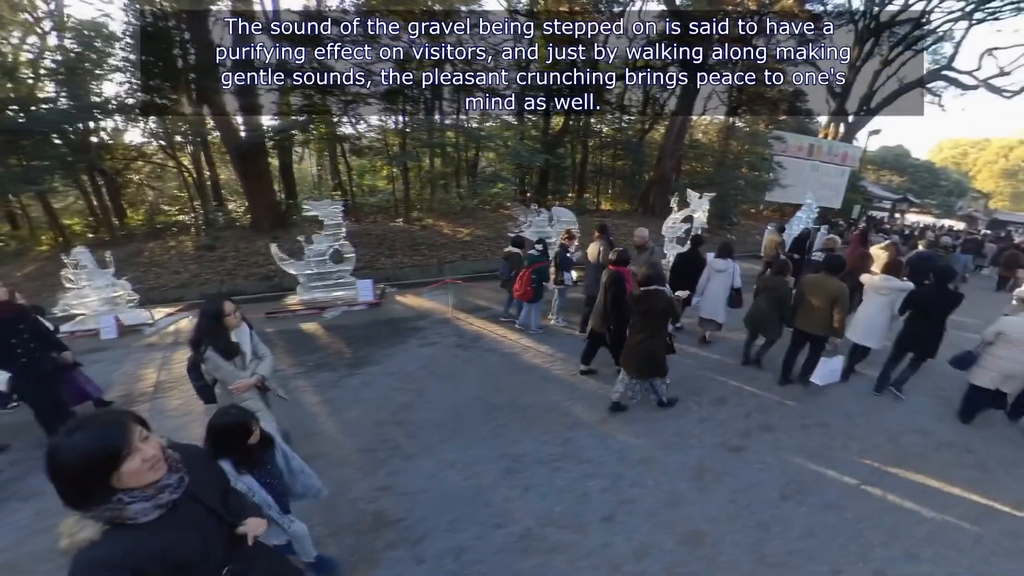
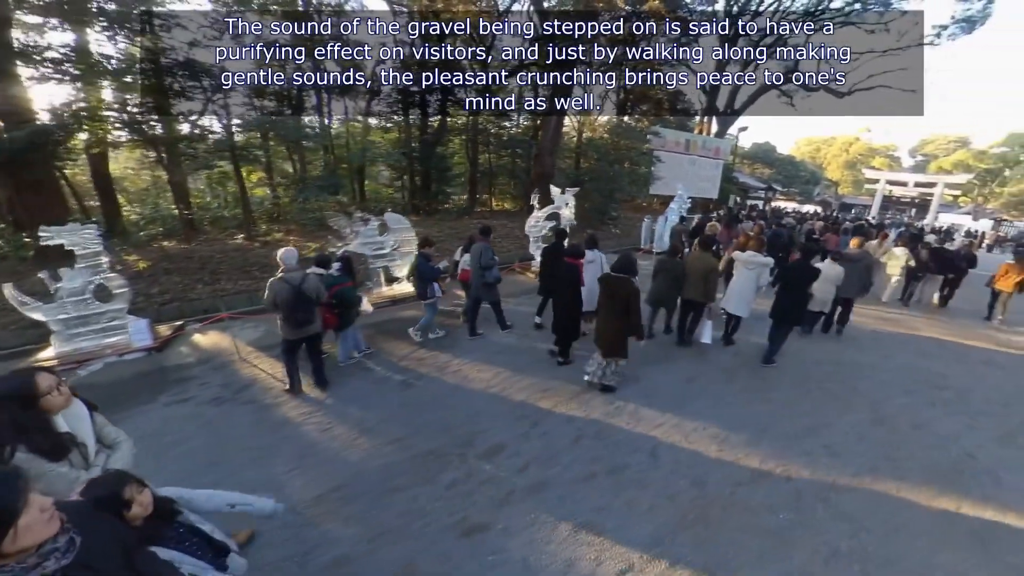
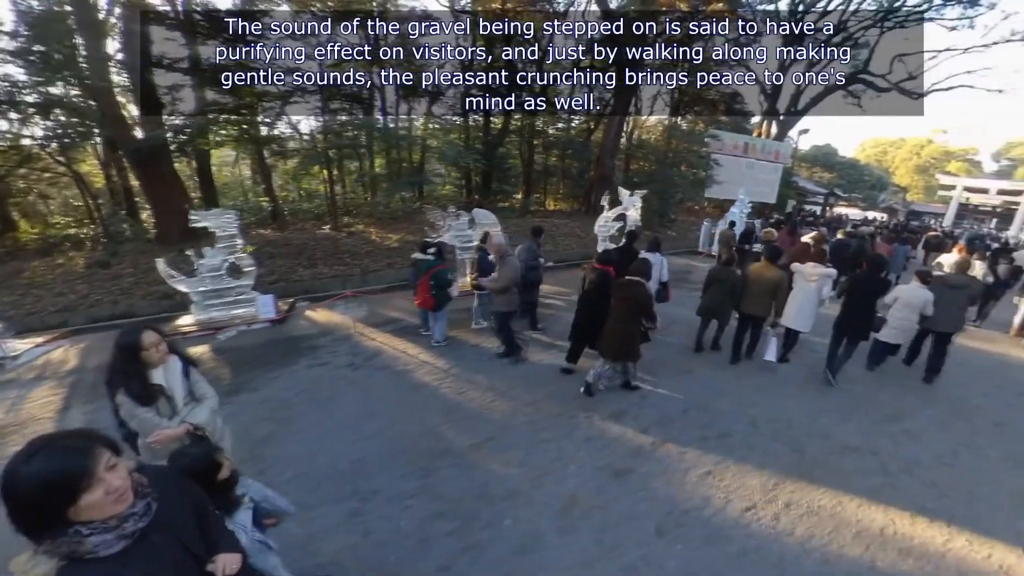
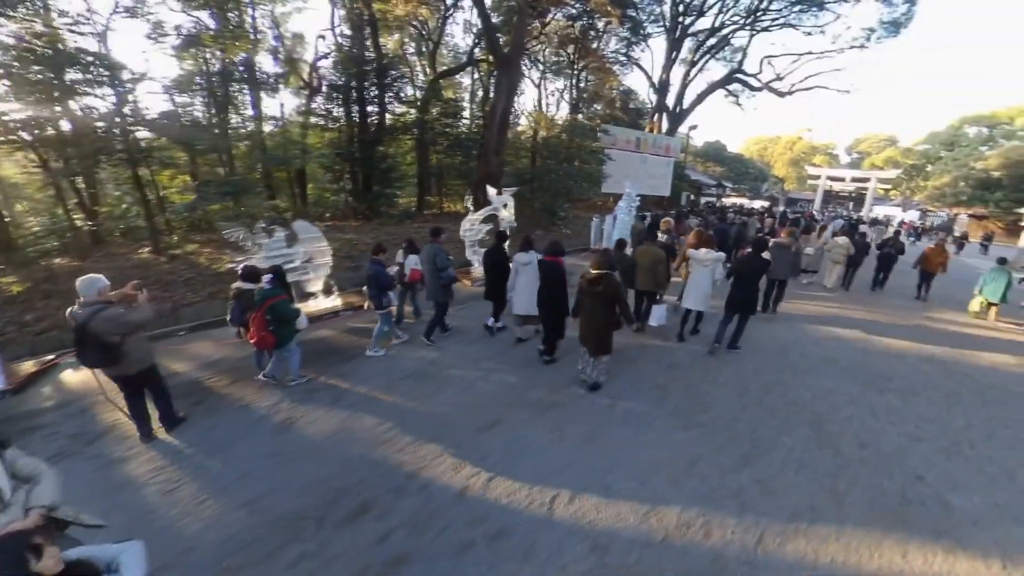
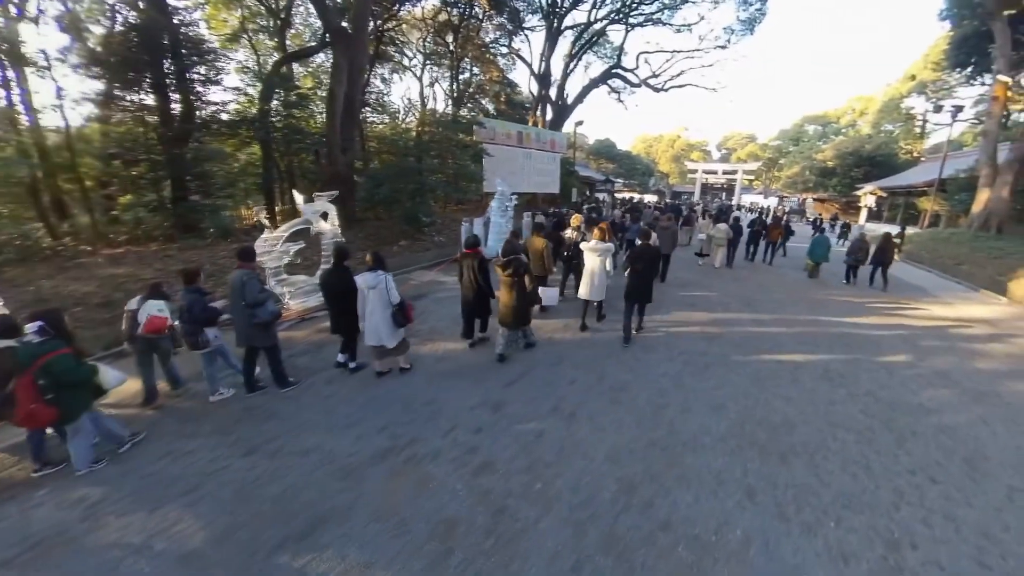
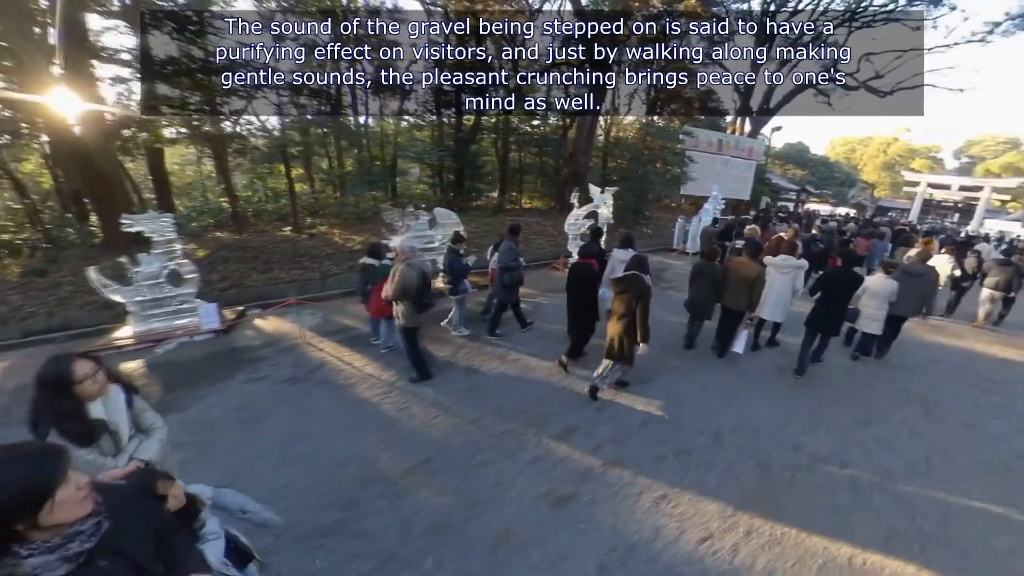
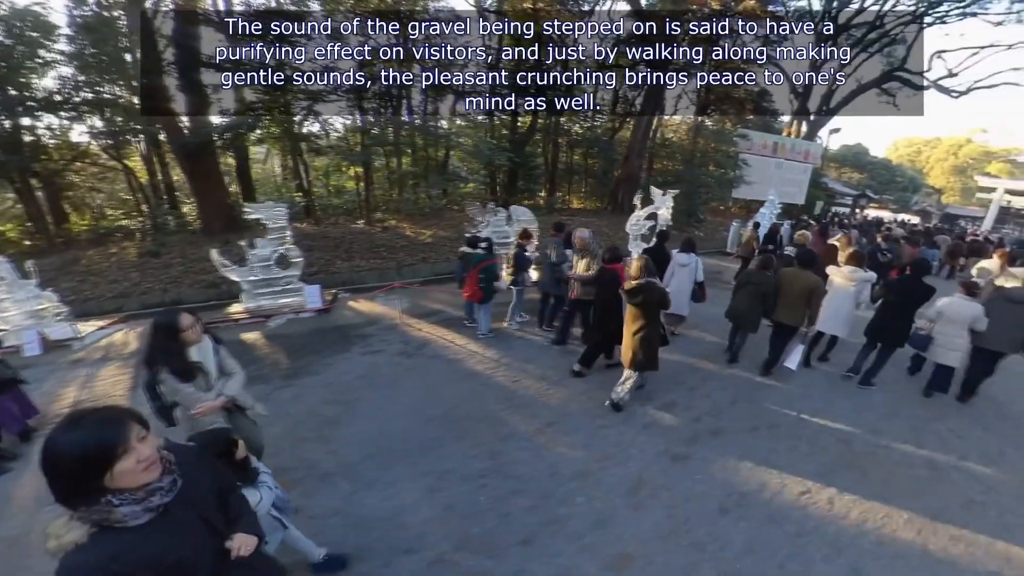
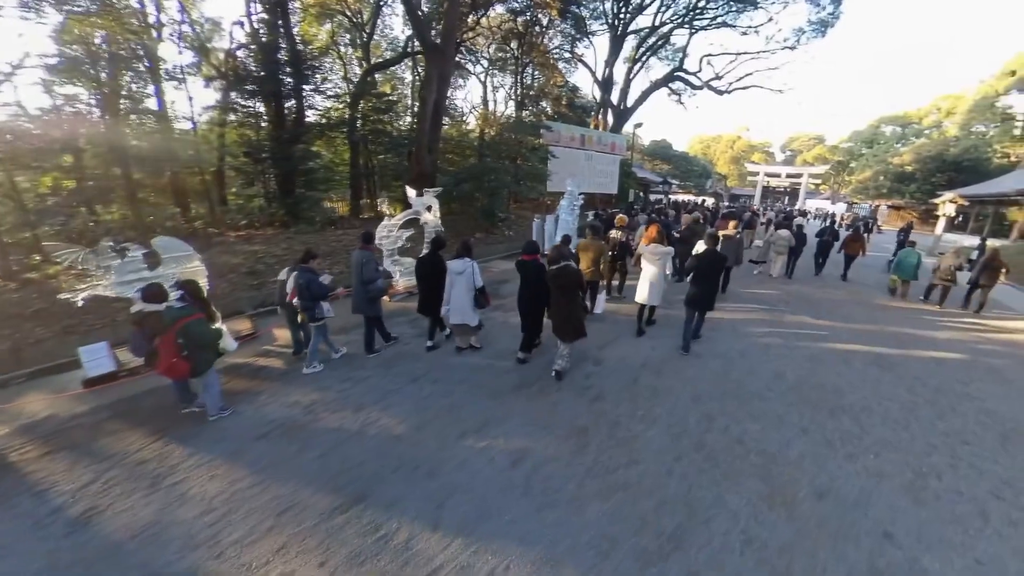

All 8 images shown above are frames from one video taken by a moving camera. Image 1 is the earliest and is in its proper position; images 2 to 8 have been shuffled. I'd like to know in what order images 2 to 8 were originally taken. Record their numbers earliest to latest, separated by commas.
7, 3, 6, 2, 4, 8, 5
